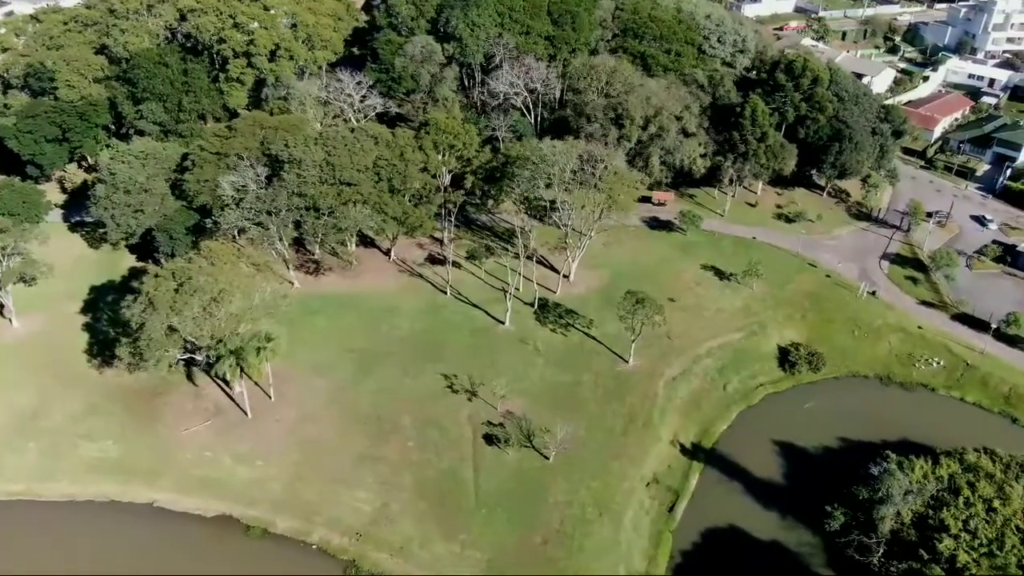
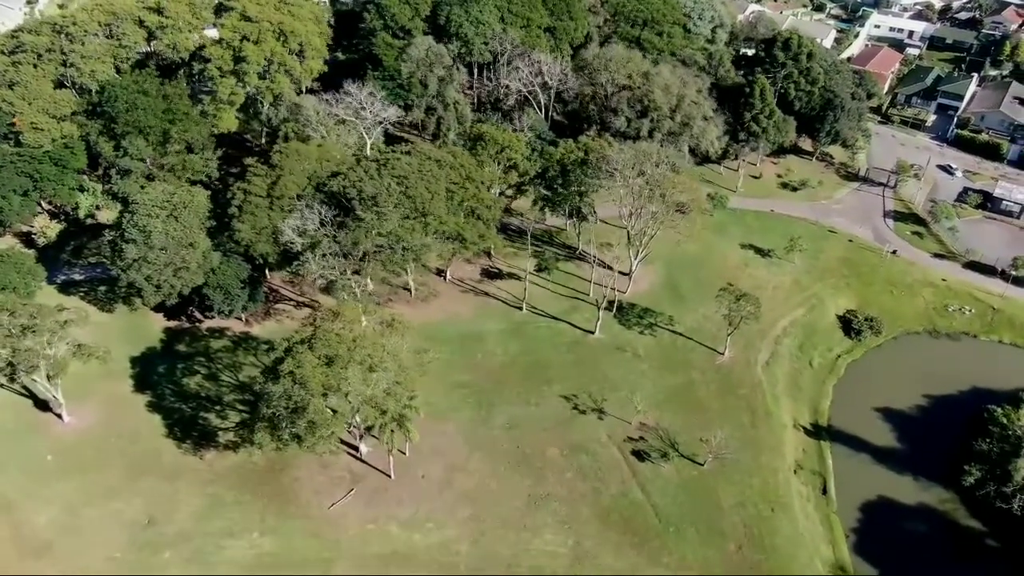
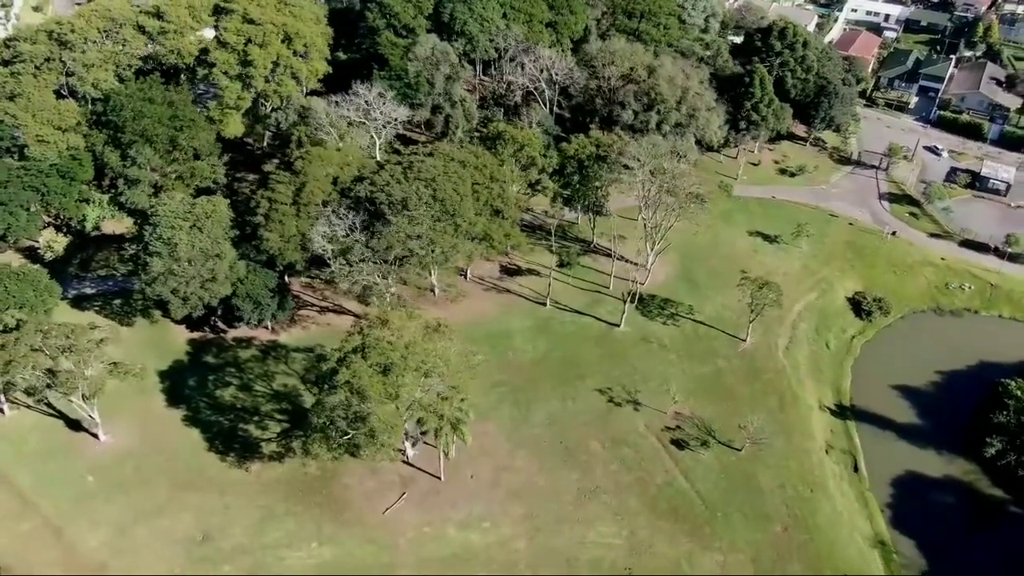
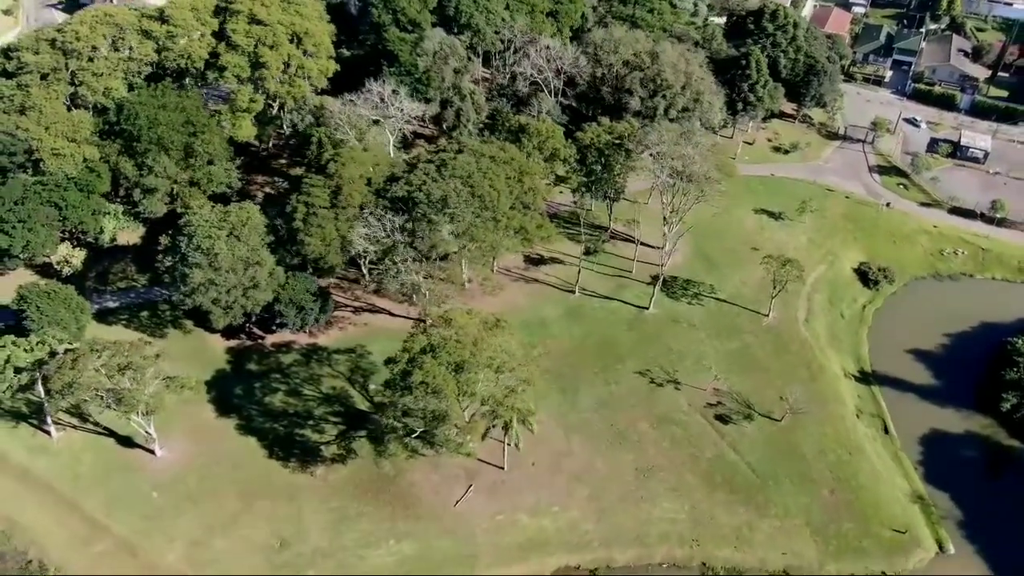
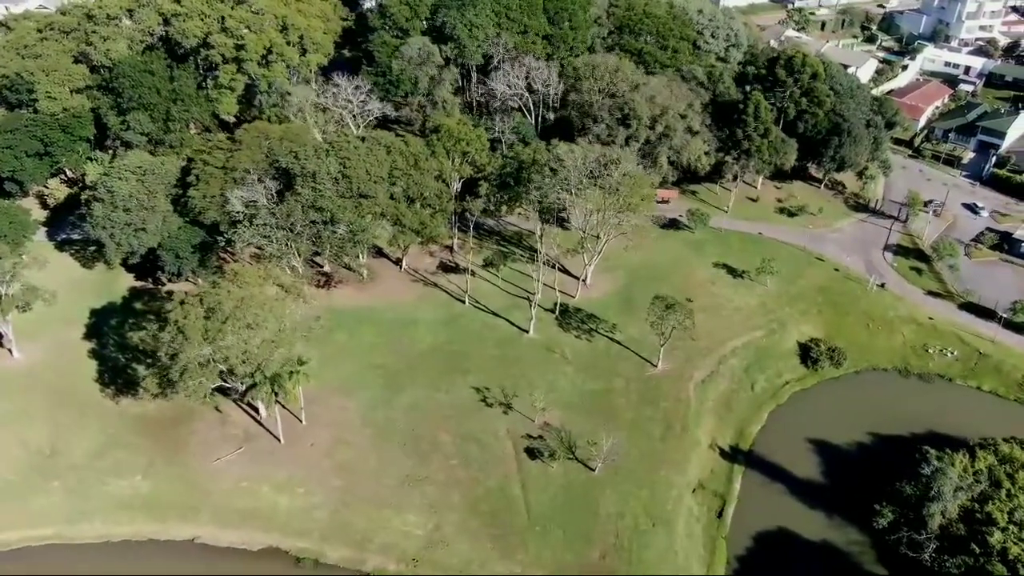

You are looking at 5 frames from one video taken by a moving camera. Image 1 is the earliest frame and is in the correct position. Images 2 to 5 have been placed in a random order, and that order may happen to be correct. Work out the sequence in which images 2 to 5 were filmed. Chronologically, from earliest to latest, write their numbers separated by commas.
5, 2, 3, 4
